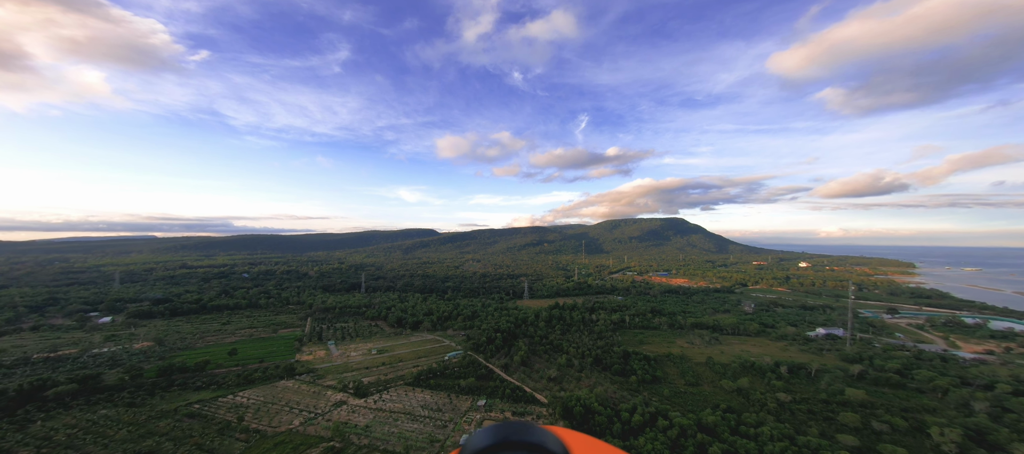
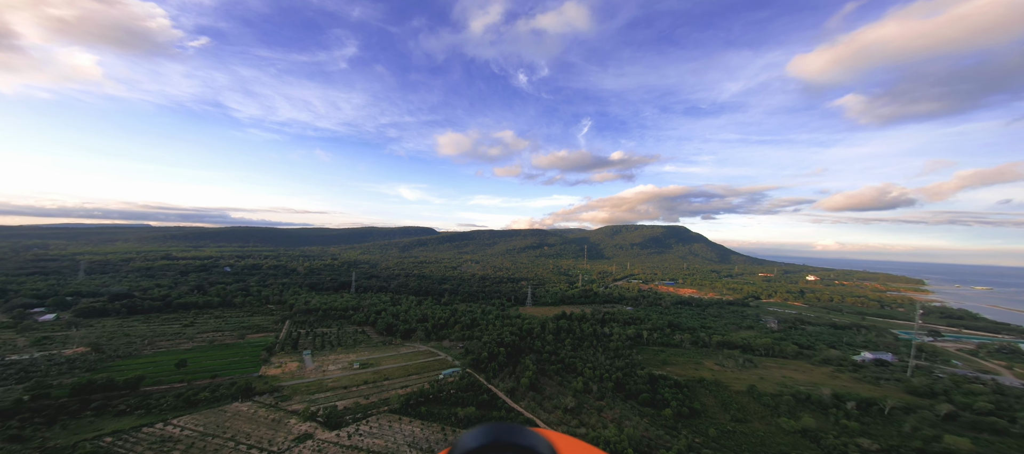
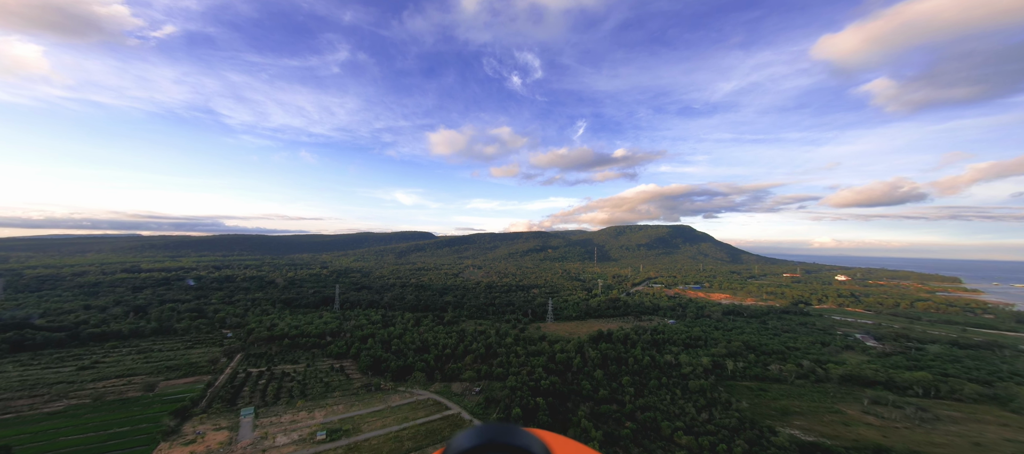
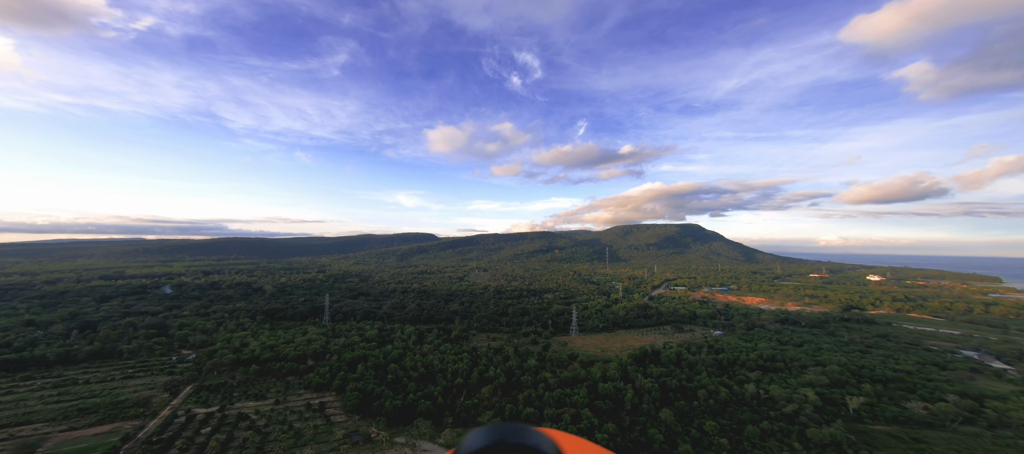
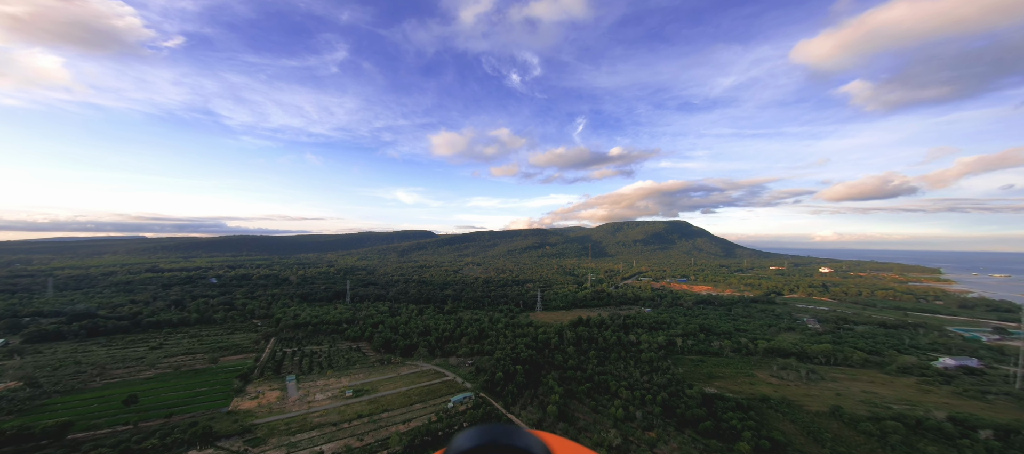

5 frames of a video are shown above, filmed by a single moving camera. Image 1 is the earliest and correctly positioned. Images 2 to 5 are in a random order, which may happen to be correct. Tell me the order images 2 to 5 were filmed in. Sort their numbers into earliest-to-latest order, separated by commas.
2, 5, 3, 4
